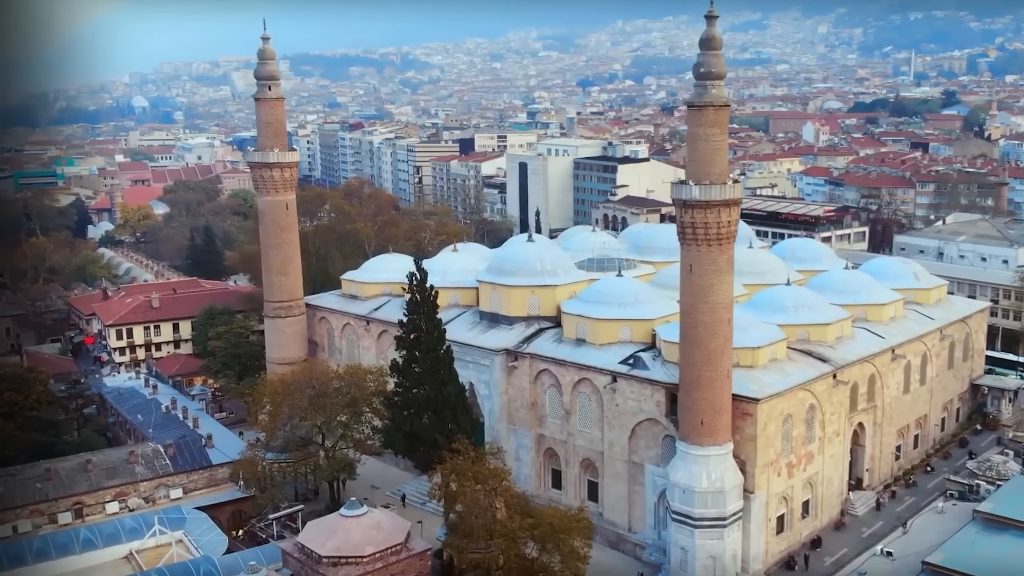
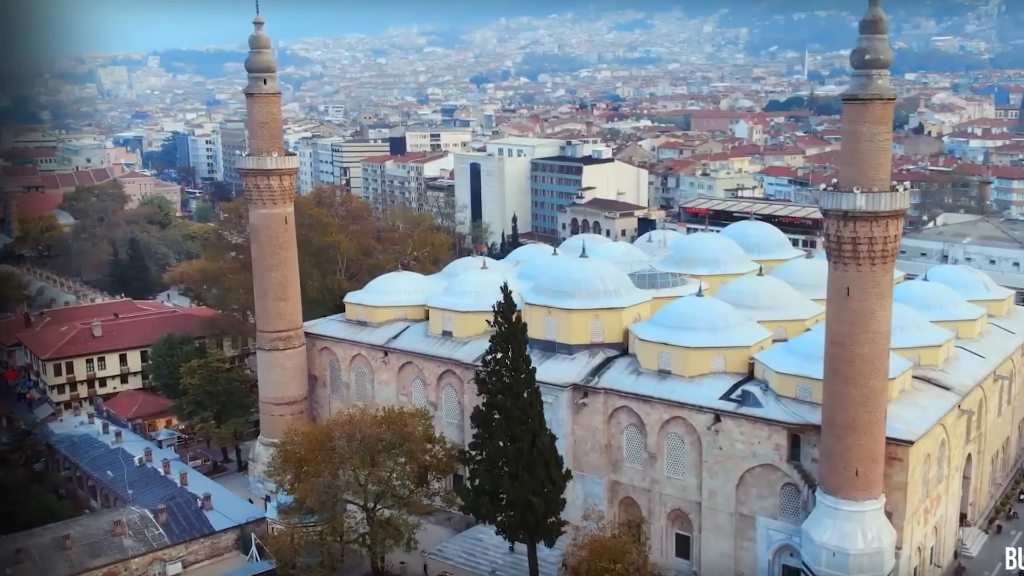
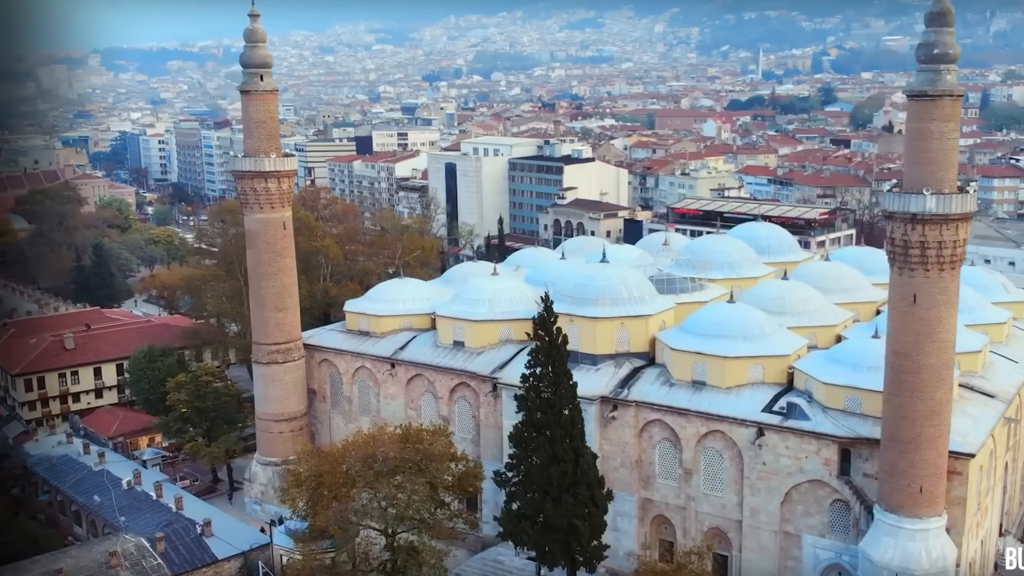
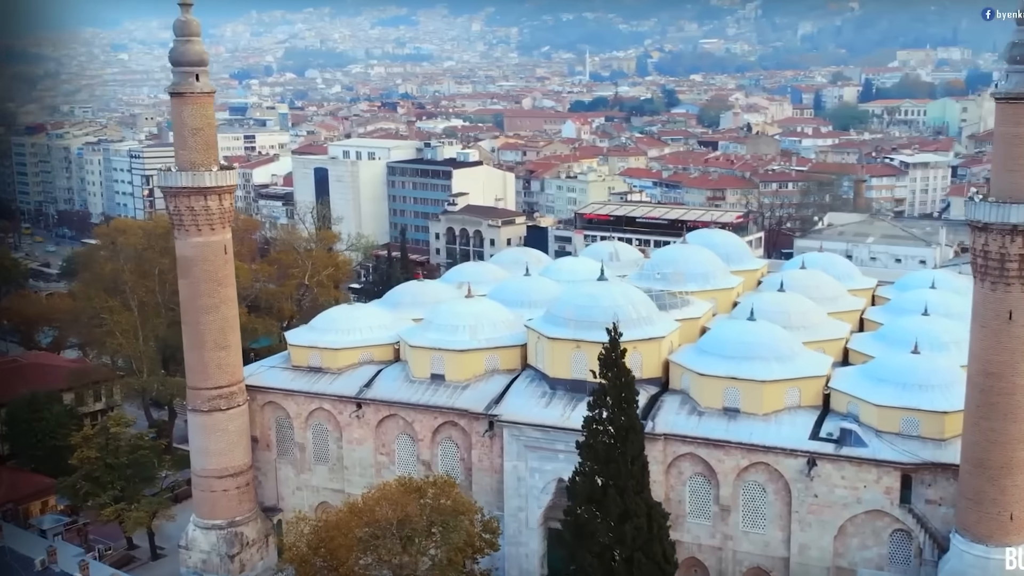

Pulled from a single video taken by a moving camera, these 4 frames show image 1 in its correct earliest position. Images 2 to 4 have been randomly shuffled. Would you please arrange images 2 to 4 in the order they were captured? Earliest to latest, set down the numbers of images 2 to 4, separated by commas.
2, 3, 4
